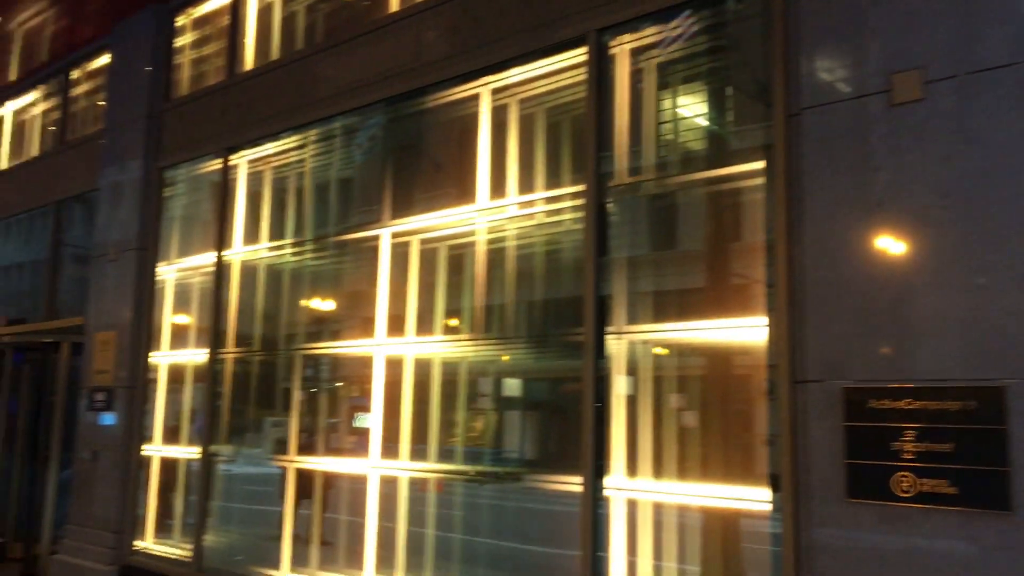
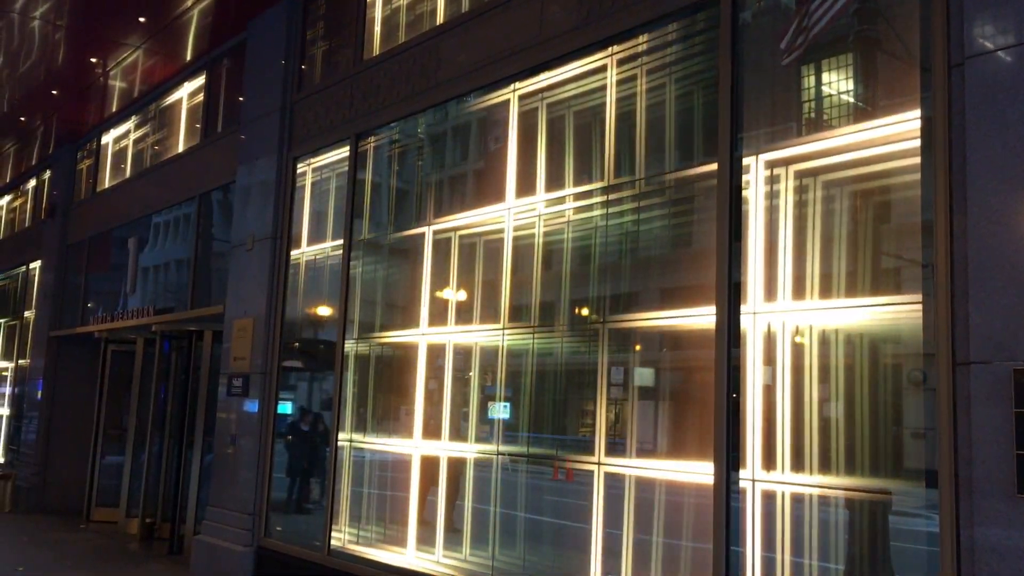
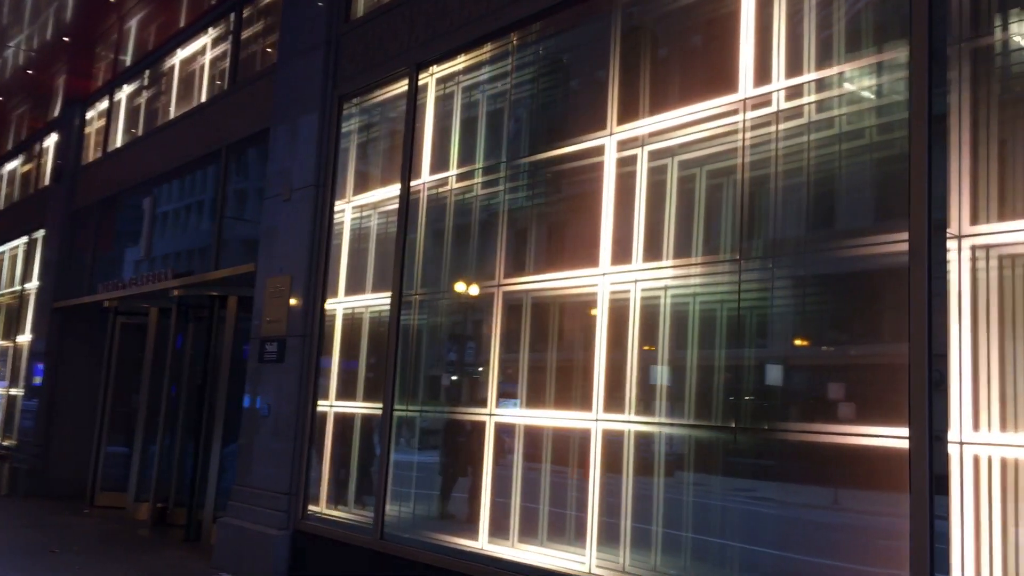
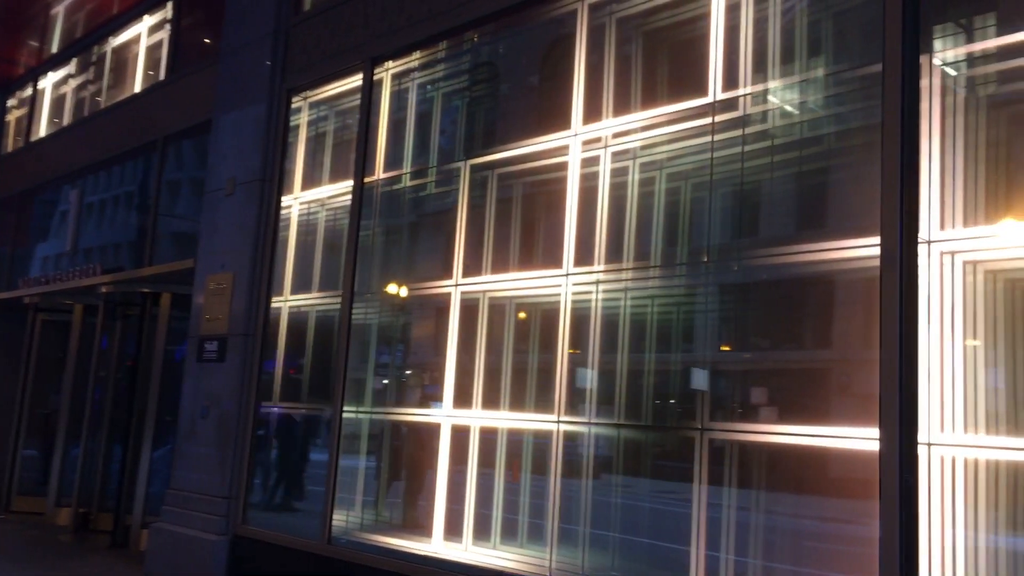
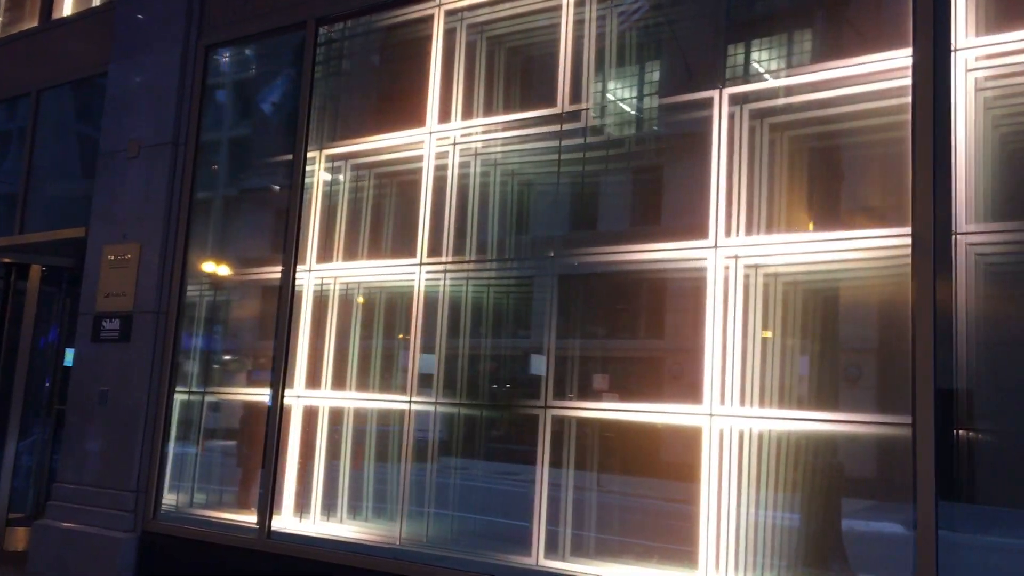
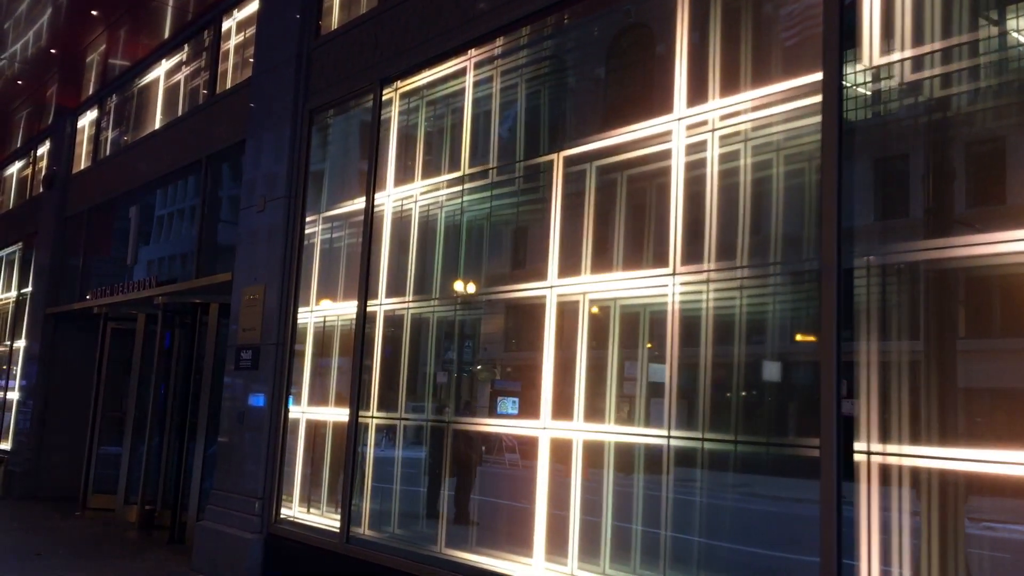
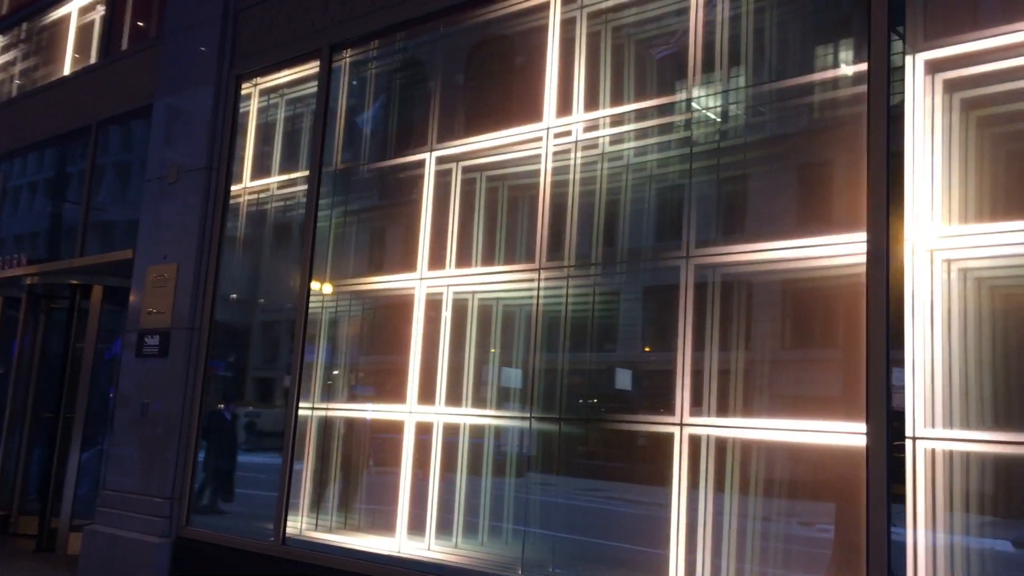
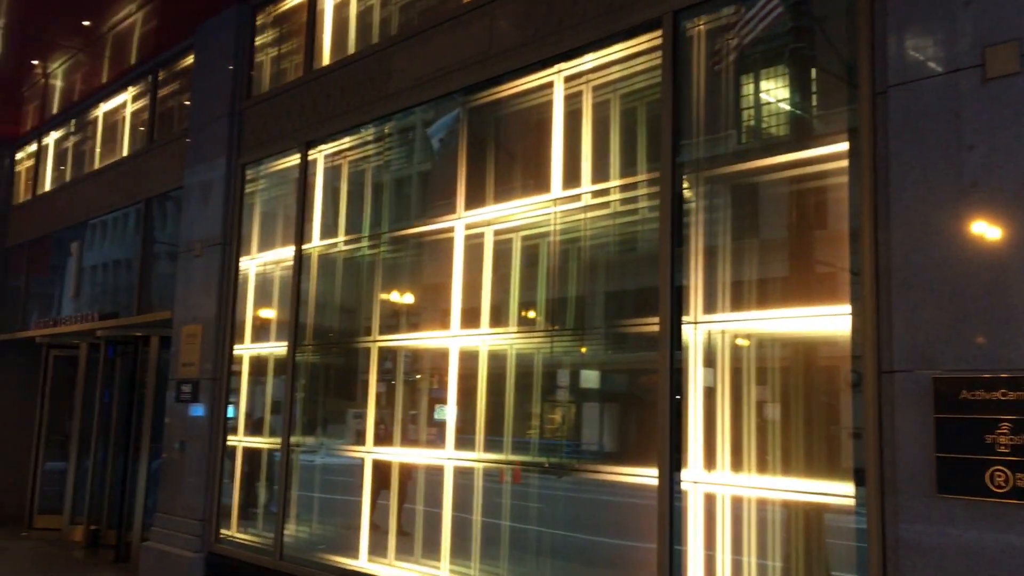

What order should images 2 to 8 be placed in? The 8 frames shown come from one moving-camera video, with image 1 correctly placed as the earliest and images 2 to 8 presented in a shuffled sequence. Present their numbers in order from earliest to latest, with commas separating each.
8, 2, 6, 3, 4, 7, 5
